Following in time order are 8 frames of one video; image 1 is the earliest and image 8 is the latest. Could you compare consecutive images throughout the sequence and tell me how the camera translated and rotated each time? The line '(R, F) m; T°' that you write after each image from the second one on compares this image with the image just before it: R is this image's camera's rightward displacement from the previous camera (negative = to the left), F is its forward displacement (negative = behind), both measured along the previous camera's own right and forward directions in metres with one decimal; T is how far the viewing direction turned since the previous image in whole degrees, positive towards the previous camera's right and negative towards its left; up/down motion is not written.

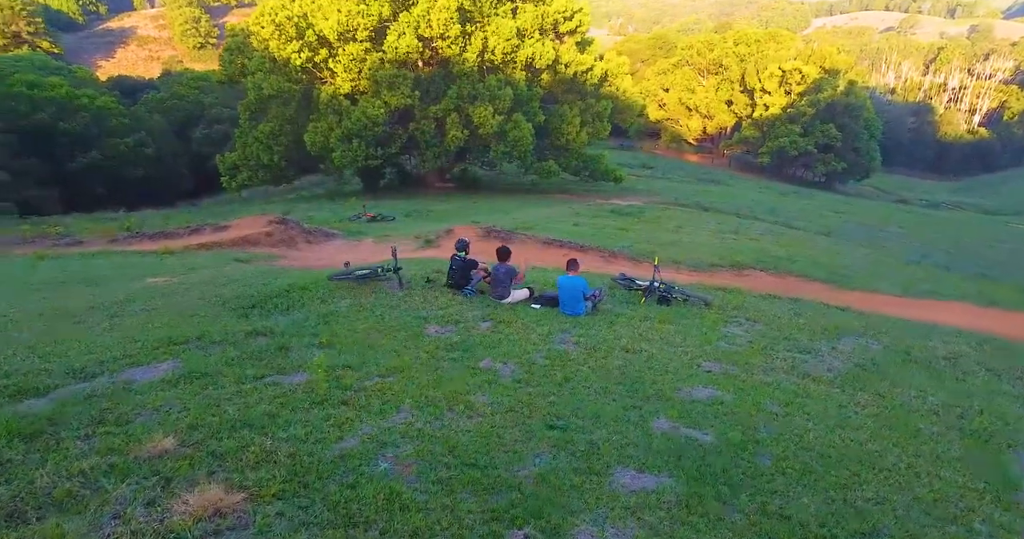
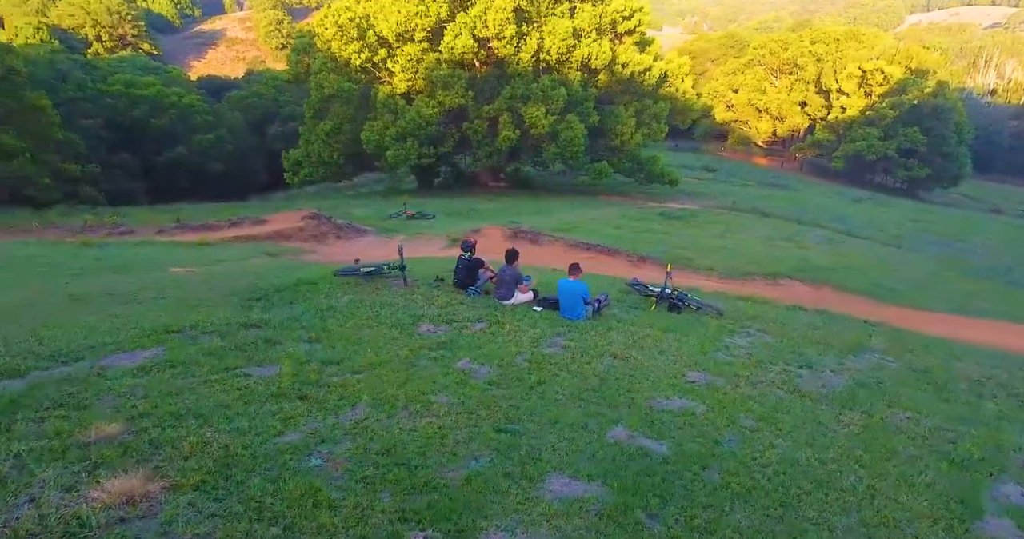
(+0.6, 0.0) m; -4°
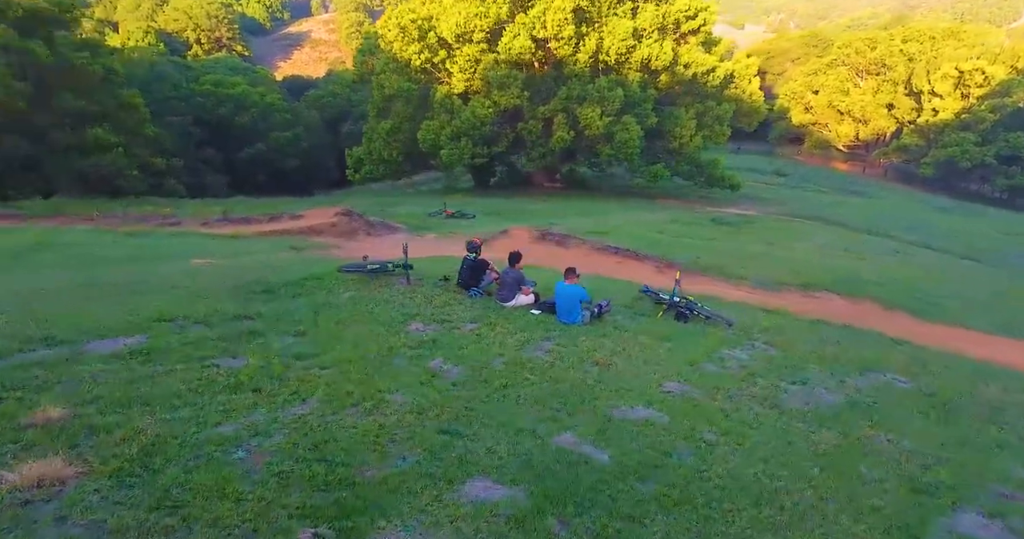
(+0.7, 0.0) m; -4°
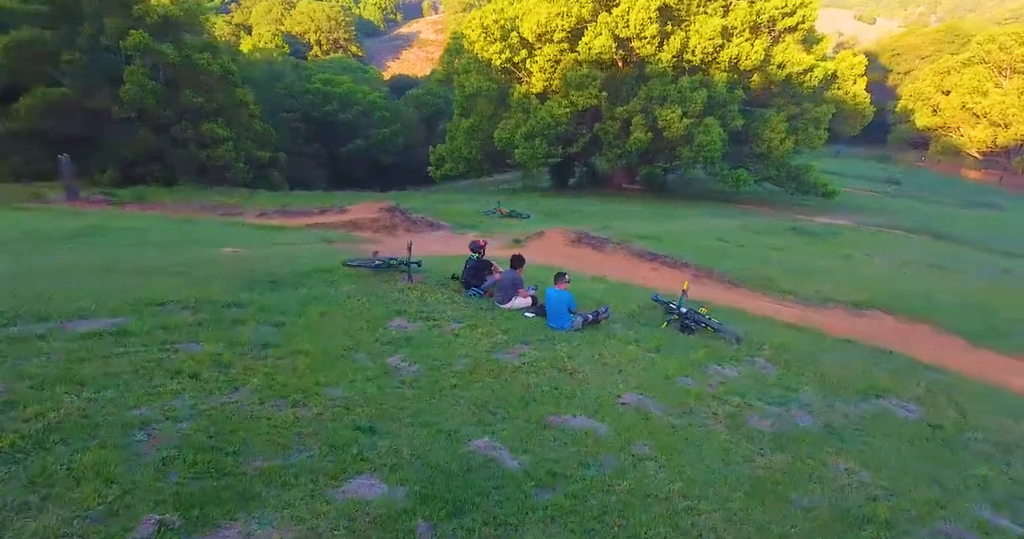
(+1.0, +0.1) m; -6°
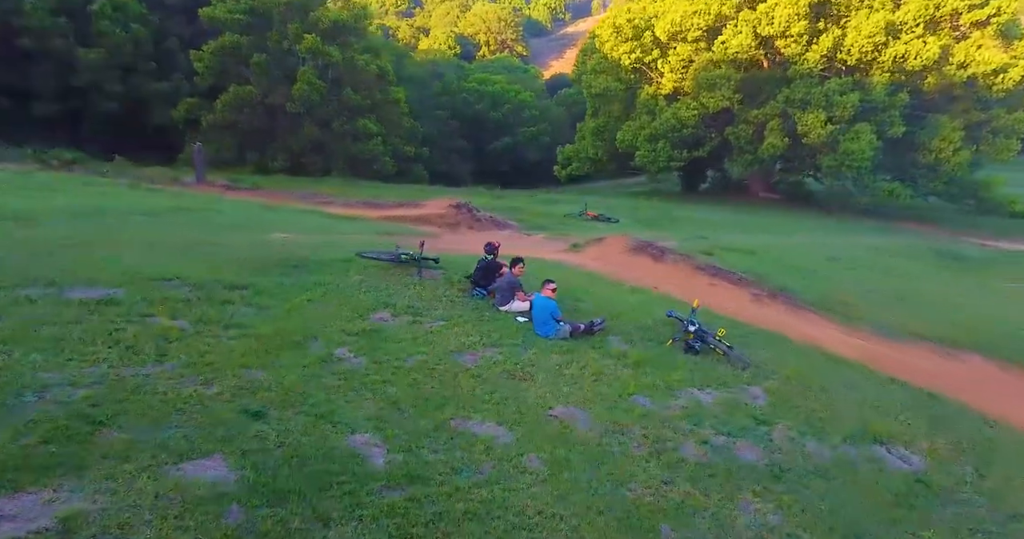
(+1.5, +0.2) m; -9°
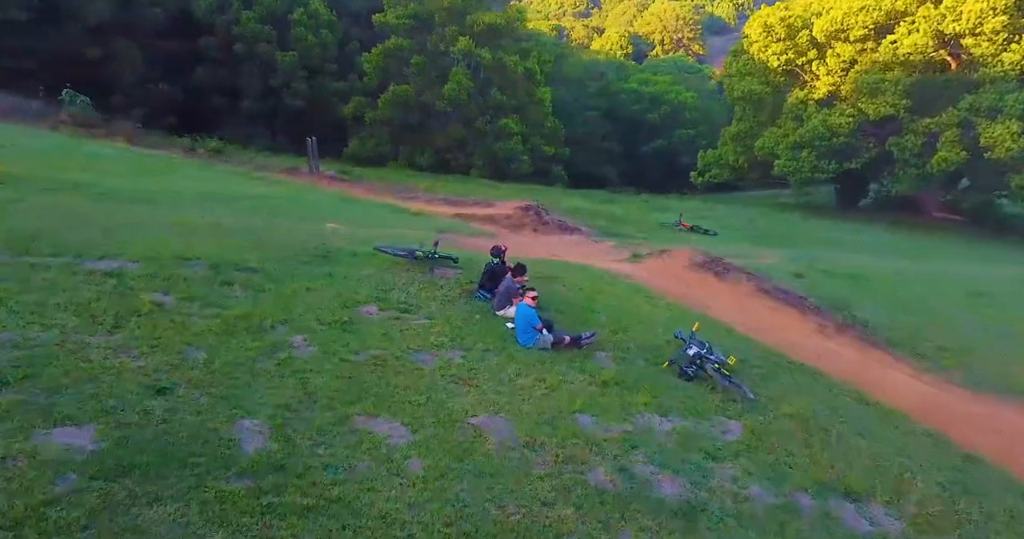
(+1.5, +0.2) m; -10°
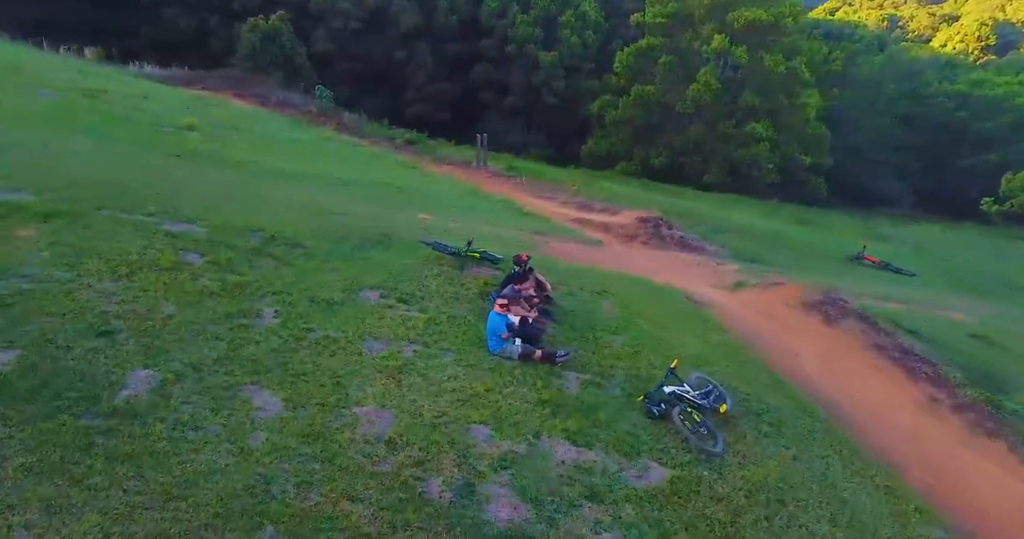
(+2.5, +0.4) m; -17°
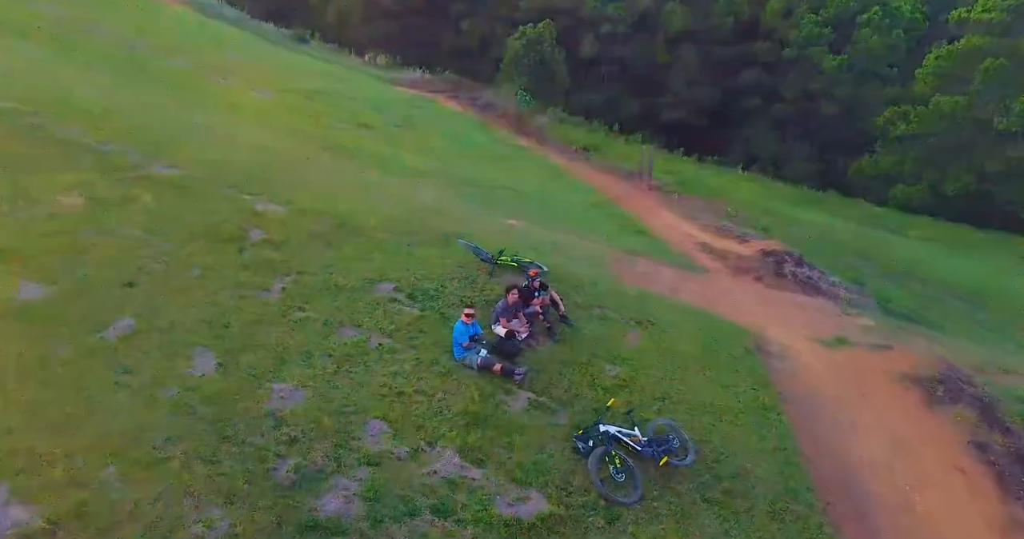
(+2.6, +0.2) m; -17°
